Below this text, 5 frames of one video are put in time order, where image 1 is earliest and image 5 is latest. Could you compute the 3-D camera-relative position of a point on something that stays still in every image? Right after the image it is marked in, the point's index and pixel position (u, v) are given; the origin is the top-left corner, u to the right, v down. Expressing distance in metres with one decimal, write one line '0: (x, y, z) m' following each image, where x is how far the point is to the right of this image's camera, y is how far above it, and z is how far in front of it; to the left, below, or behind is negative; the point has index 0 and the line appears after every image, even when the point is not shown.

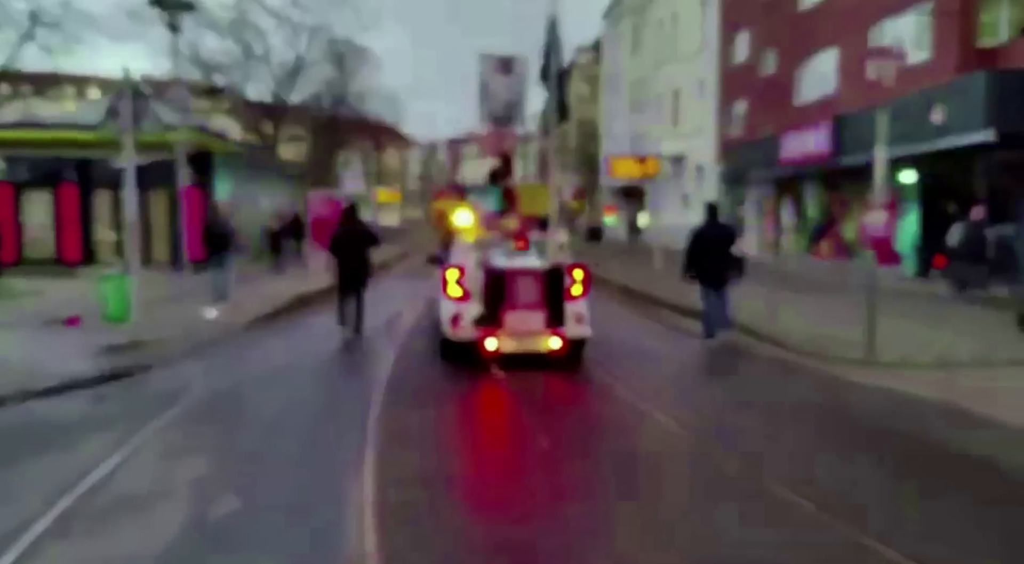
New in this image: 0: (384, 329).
0: (-2.1, -0.9, +12.1) m
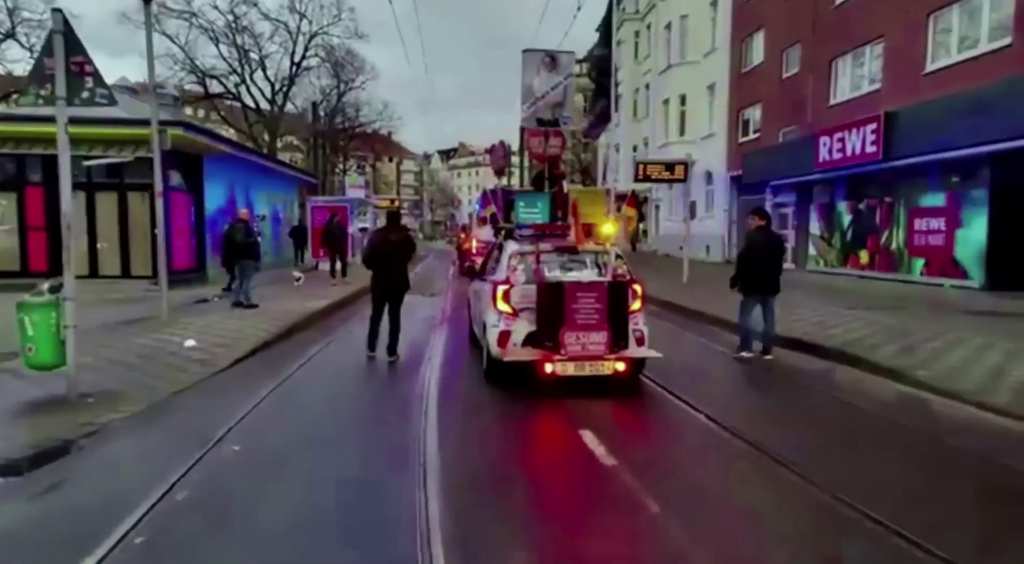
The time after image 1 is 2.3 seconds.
0: (-1.5, -1.1, +10.3) m
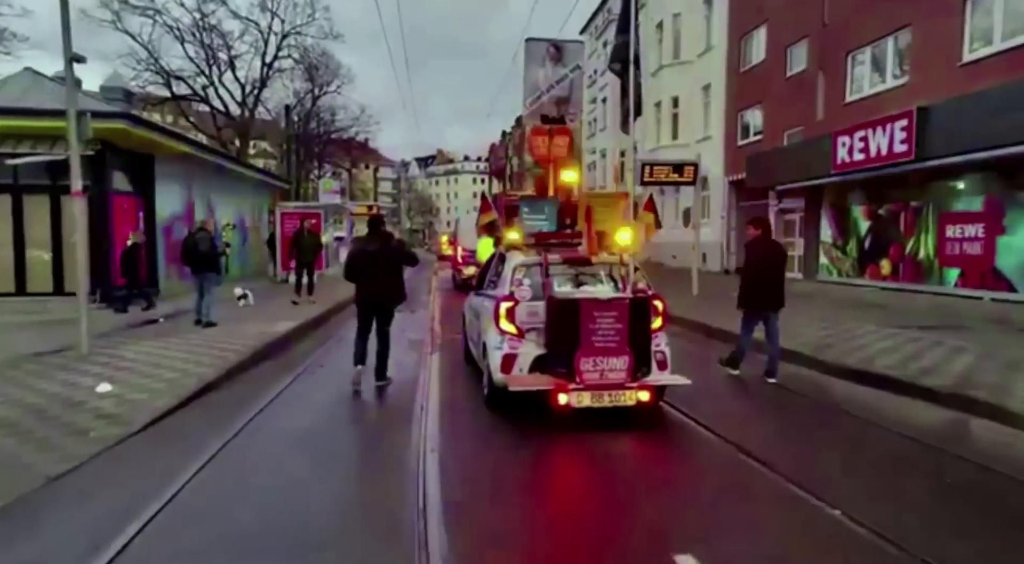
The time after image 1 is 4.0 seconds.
0: (-1.5, -1.4, +8.4) m
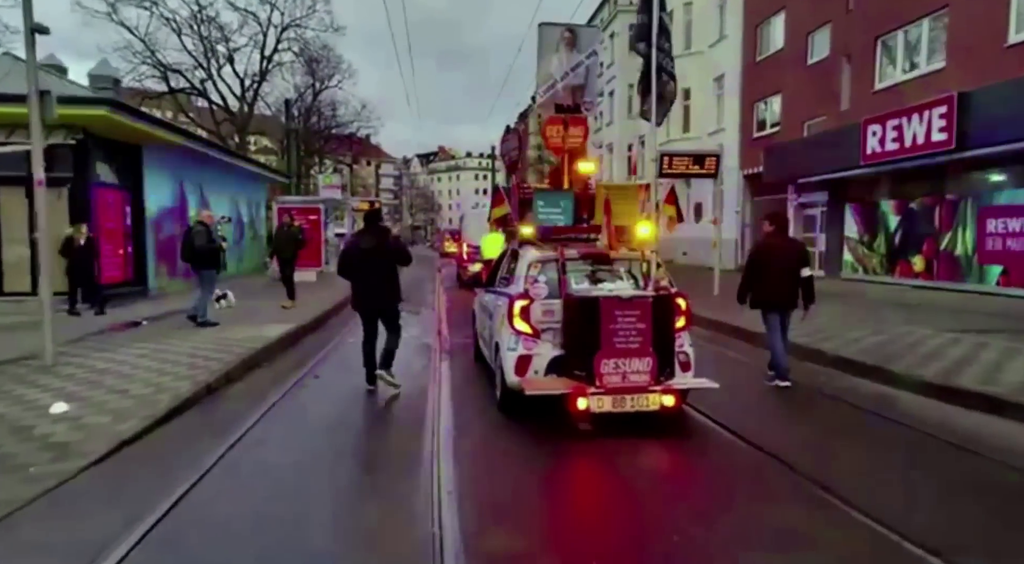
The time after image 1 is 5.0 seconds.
0: (-1.2, -1.4, +7.4) m
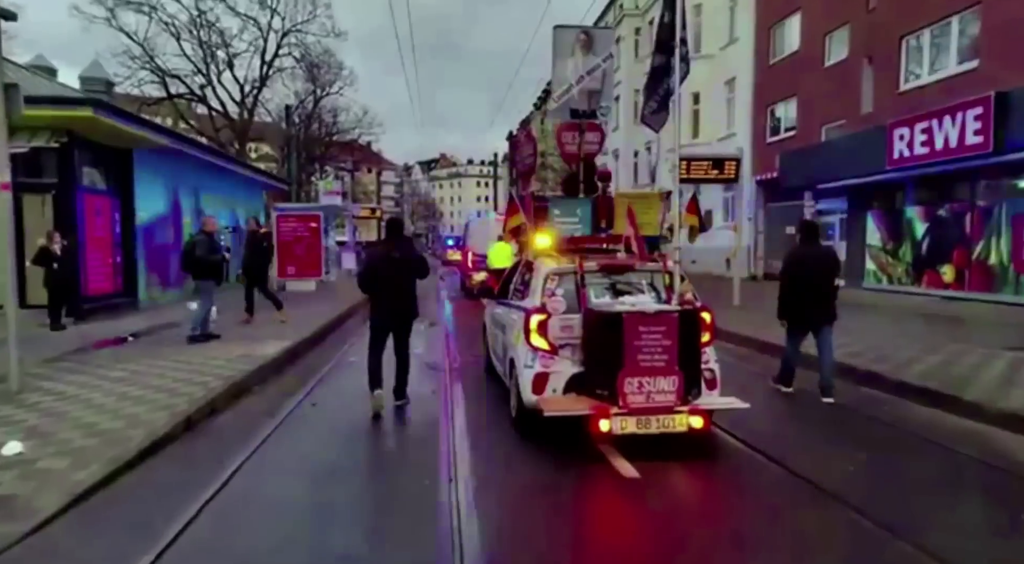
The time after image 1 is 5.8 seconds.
0: (-1.0, -1.5, +6.6) m
